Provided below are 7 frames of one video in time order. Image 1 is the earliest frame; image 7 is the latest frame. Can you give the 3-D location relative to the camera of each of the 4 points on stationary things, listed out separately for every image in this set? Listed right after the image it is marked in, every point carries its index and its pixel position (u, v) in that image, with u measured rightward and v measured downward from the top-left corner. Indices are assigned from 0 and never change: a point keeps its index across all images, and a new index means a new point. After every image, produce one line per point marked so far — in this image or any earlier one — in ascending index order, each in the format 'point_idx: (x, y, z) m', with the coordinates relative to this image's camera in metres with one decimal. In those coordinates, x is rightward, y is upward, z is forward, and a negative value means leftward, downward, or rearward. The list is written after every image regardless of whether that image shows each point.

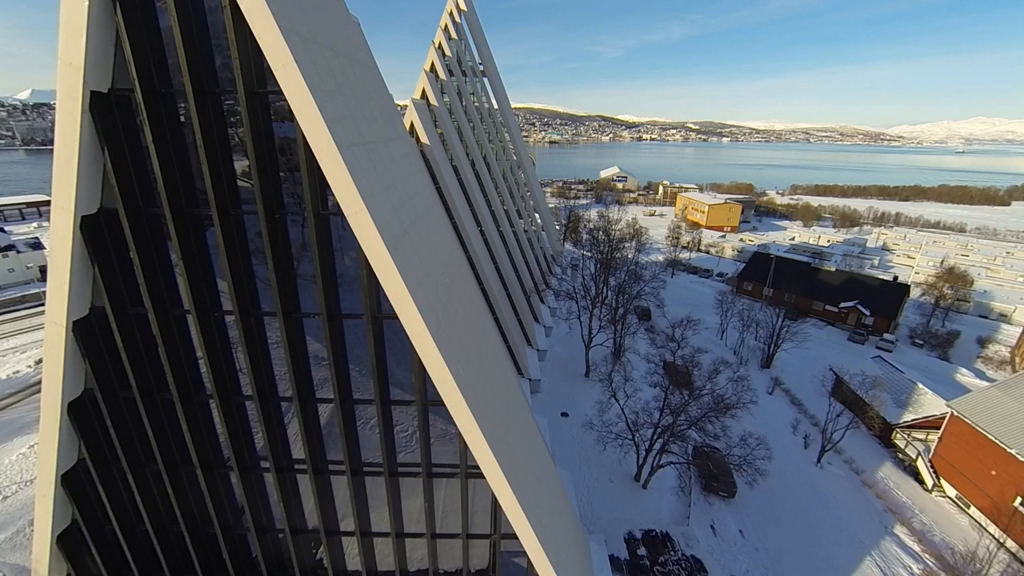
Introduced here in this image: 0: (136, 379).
0: (-4.4, -1.1, +4.8) m
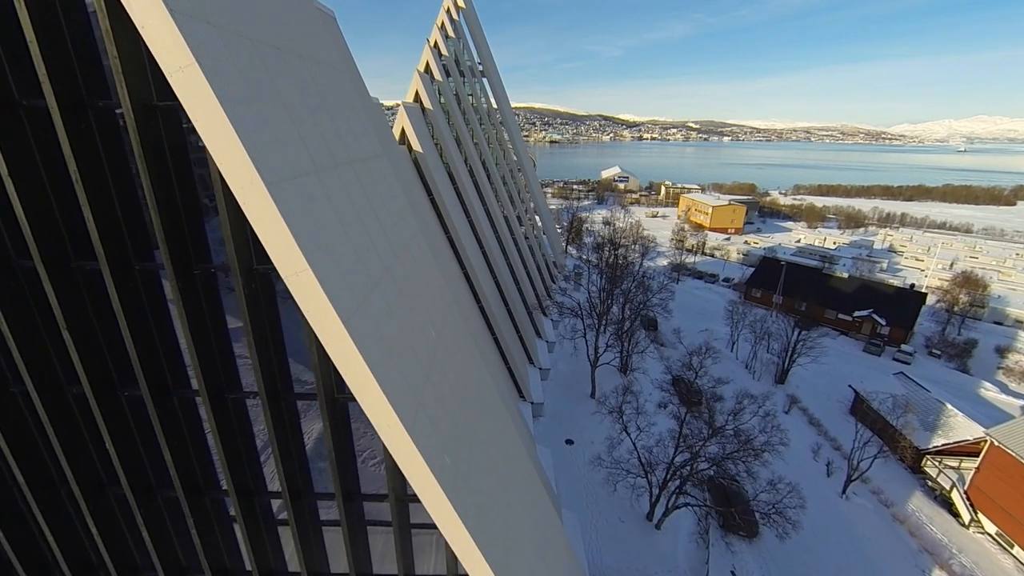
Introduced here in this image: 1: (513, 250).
0: (-4.4, -1.7, +3.7) m
1: (+0.1, +1.6, +18.4) m
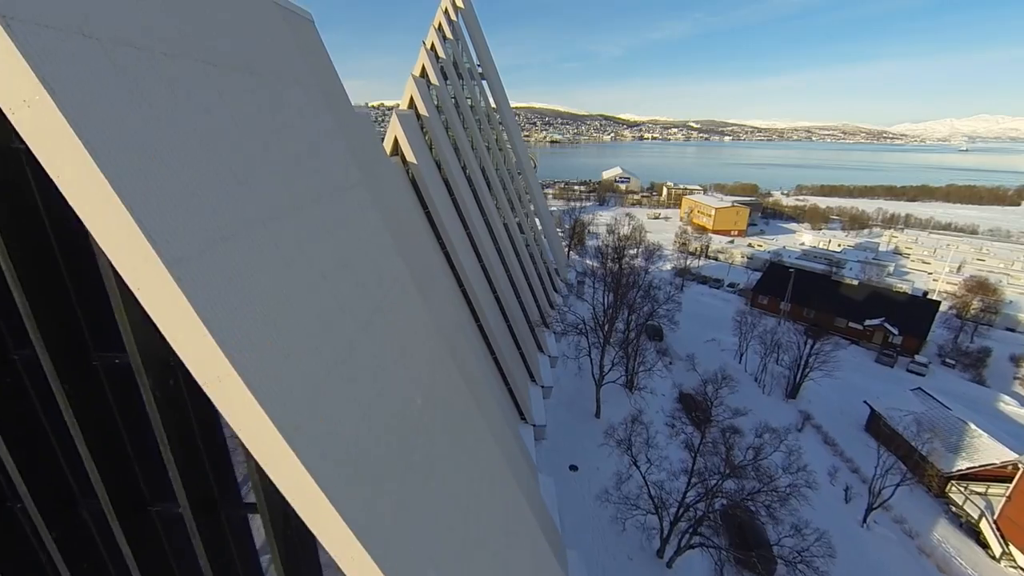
0: (-4.4, -2.2, +3.0) m
1: (+0.1, +1.0, +17.6) m
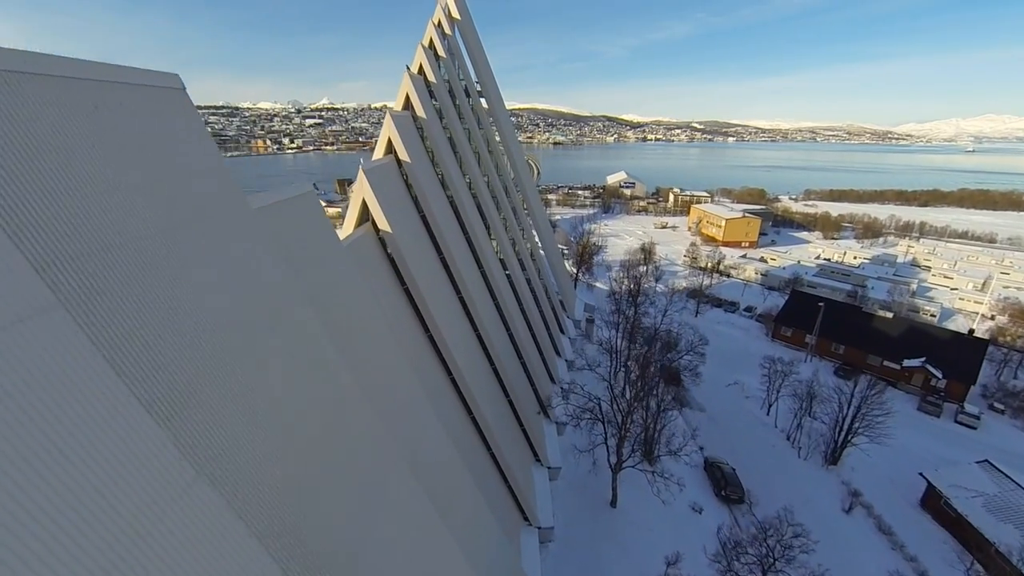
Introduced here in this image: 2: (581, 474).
0: (-4.5, -4.4, +0.6) m
1: (+0.1, -1.1, +15.2) m
2: (+2.4, -6.4, +14.3) m
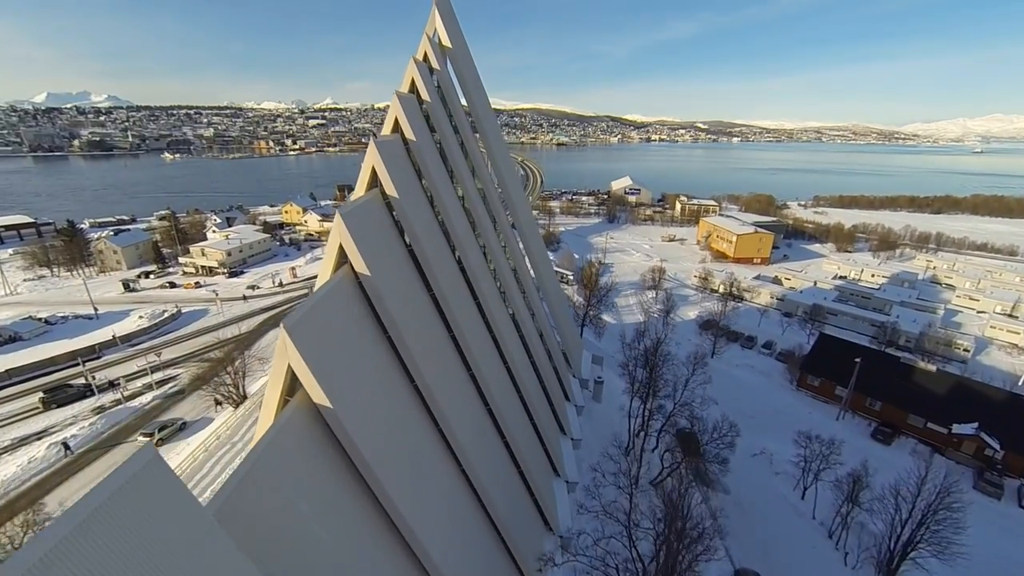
0: (-4.7, -7.3, -2.0) m
1: (0.0, -4.0, +12.6) m
2: (+2.2, -9.3, +11.6) m
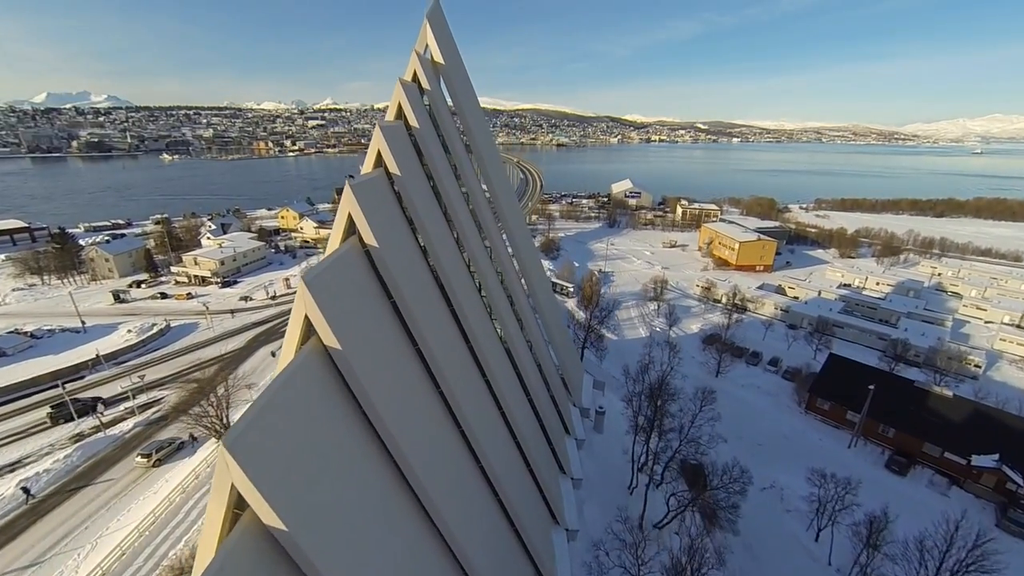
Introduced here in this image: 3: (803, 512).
0: (-4.8, -8.5, -3.0) m
1: (-0.1, -5.3, +11.6) m
2: (+2.1, -10.5, +10.6) m
3: (+13.0, -10.0, +18.3) m
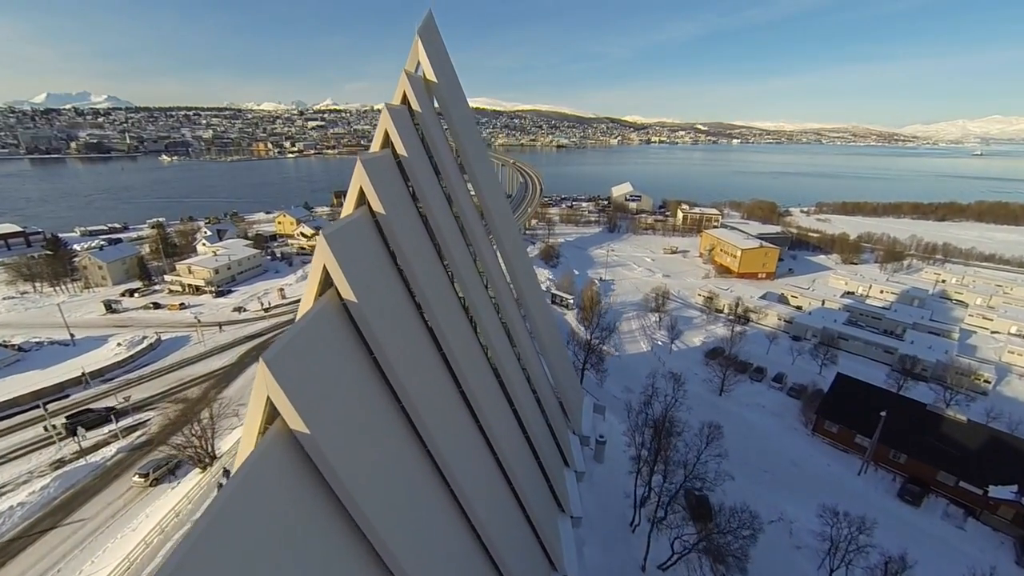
0: (-4.9, -9.5, -3.9) m
1: (-0.2, -6.3, +10.7) m
2: (+2.0, -11.6, +9.8) m
3: (+12.9, -11.1, +17.5) m
